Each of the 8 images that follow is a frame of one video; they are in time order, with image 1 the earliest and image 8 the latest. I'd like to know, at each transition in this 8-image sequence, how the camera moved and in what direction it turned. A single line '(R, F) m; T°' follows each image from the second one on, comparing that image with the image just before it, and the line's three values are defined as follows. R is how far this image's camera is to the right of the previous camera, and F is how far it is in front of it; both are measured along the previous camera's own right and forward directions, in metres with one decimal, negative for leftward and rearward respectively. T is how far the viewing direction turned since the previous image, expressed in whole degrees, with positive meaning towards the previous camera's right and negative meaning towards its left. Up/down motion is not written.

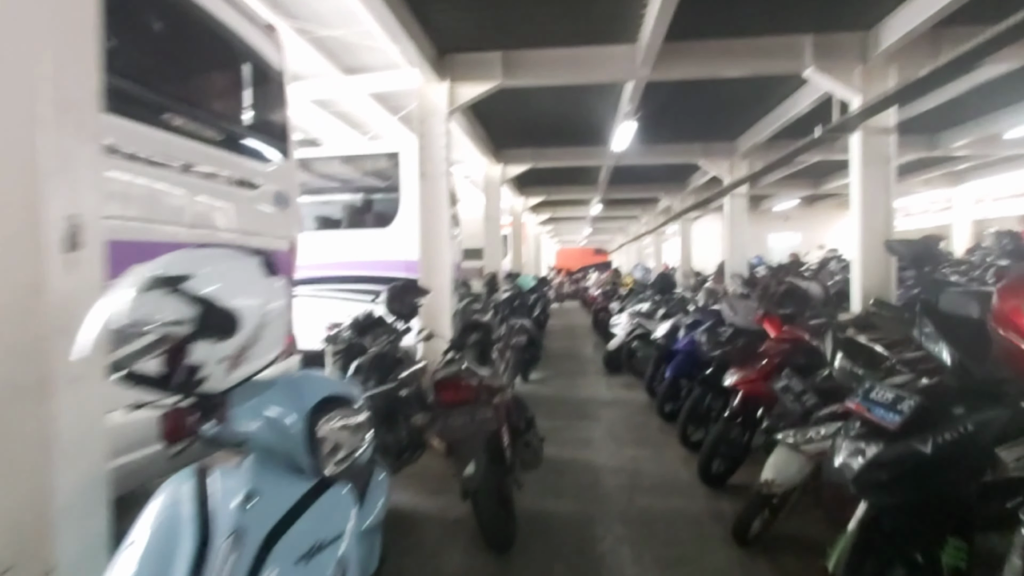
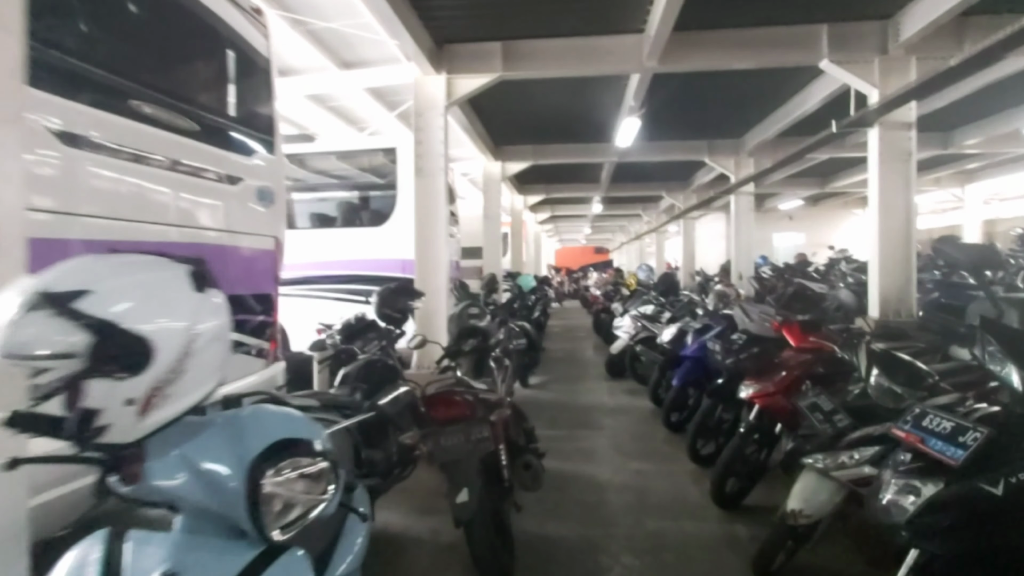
(0.0, +0.2) m; 0°
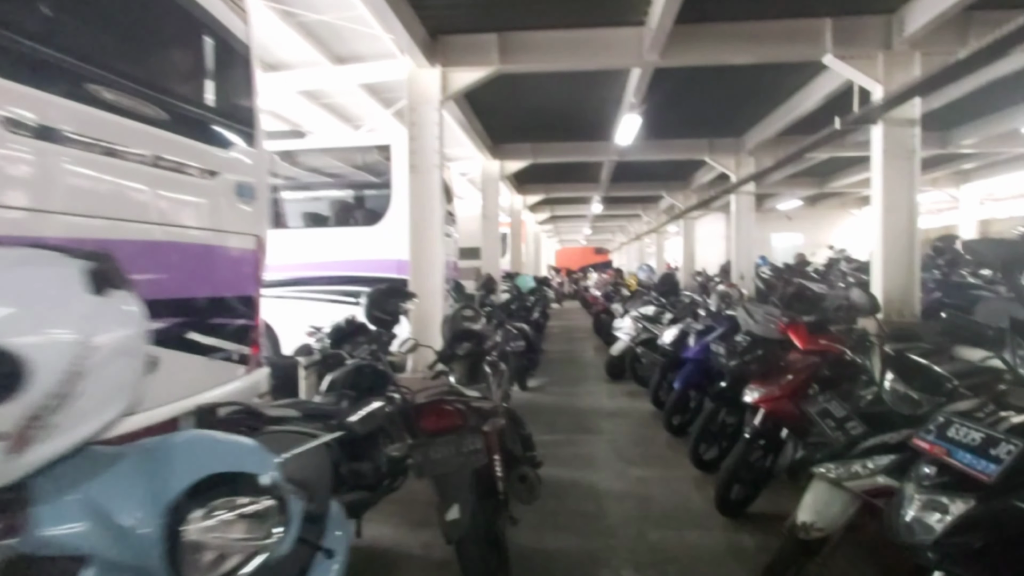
(0.0, +0.1) m; 0°
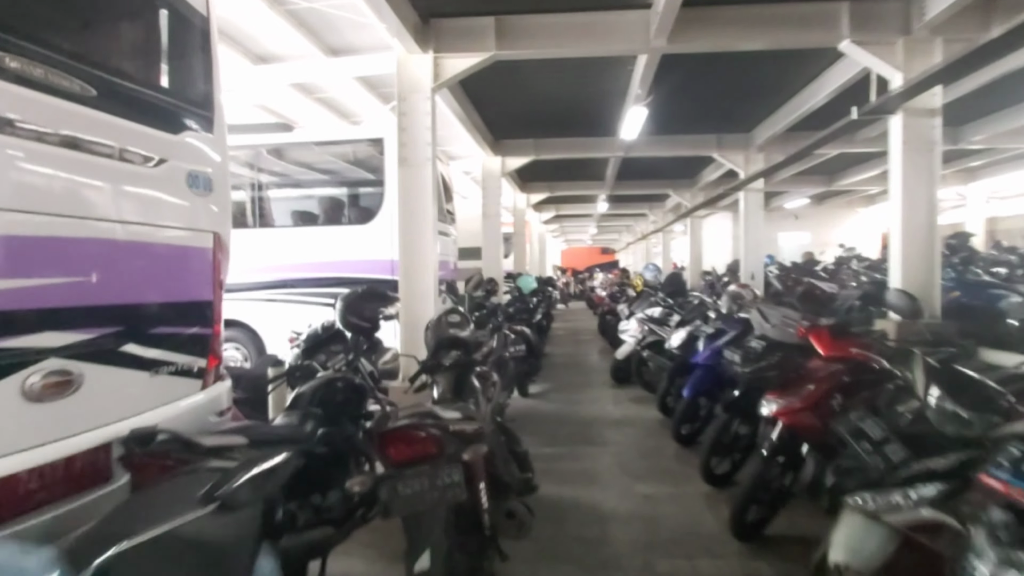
(+0.1, +0.3) m; -1°
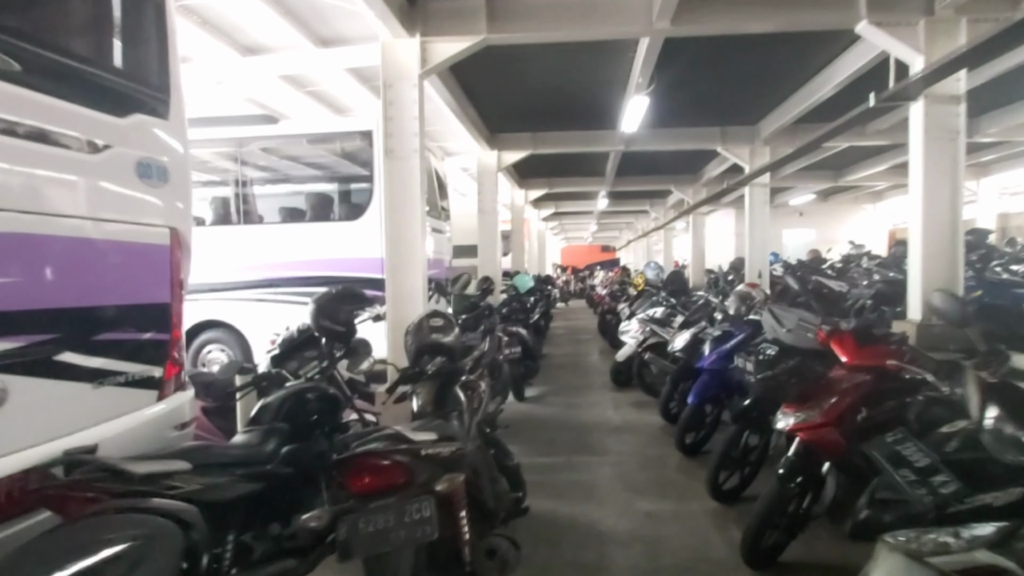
(0.0, +0.3) m; 0°
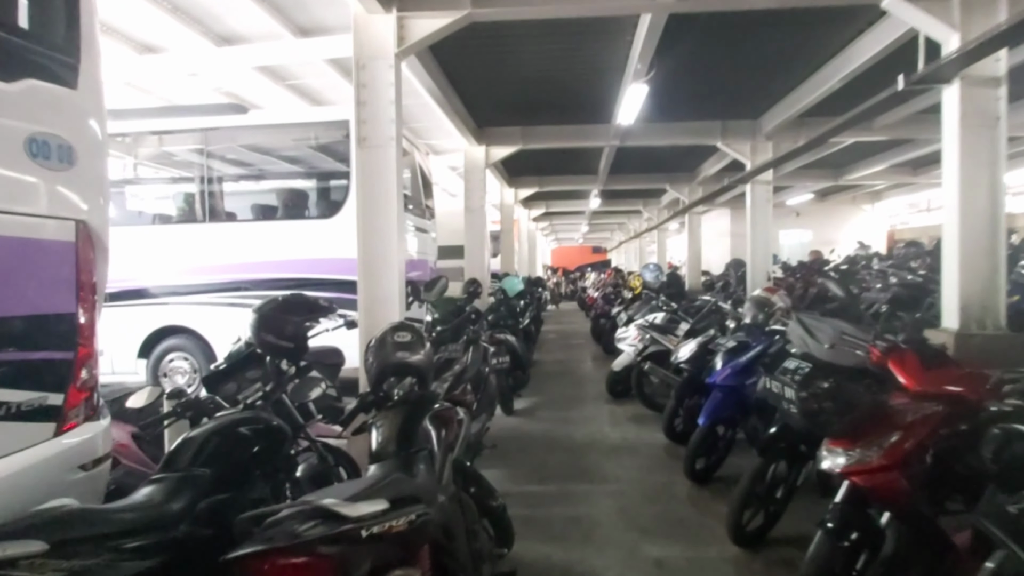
(0.0, +0.5) m; +1°
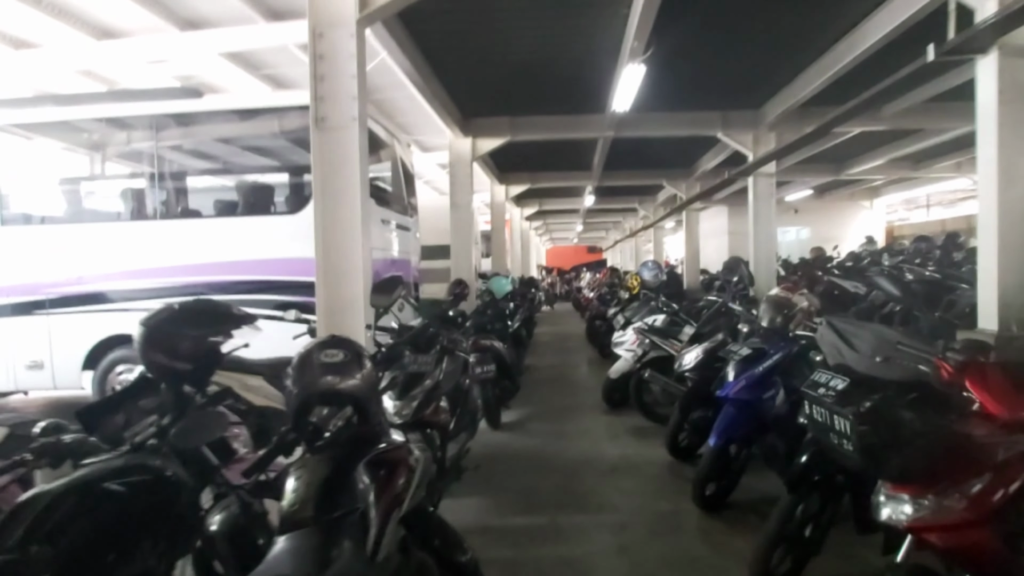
(+0.1, +0.5) m; 0°
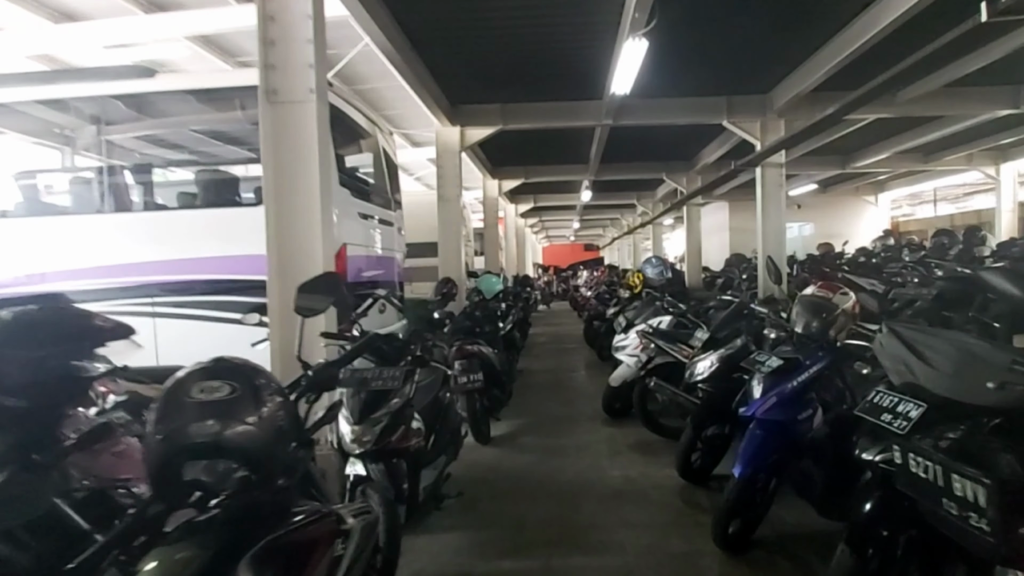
(+0.1, +0.5) m; 0°
